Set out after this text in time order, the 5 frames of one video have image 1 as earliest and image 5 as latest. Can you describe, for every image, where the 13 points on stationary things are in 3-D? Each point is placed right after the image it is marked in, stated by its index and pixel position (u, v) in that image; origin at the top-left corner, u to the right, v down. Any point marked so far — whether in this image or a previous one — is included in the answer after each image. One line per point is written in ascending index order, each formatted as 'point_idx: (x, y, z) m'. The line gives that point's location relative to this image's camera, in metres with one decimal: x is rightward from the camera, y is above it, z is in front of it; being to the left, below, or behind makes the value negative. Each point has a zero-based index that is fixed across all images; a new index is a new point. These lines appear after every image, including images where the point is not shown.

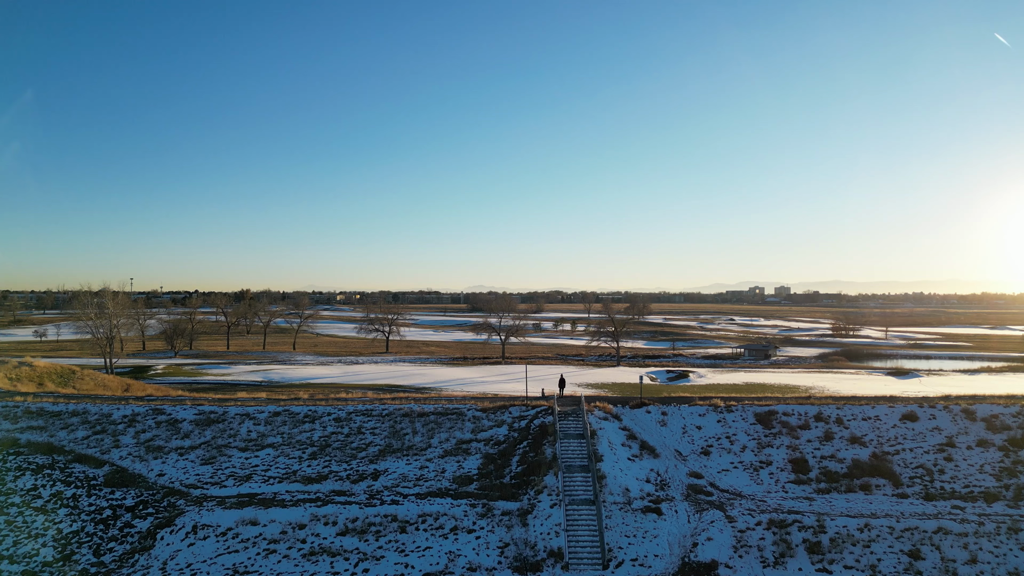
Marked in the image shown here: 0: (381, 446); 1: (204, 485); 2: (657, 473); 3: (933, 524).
0: (-4.9, -5.9, +19.6) m
1: (-10.5, -6.7, +17.9) m
2: (+5.1, -6.5, +18.2) m
3: (+12.7, -7.1, +15.8) m
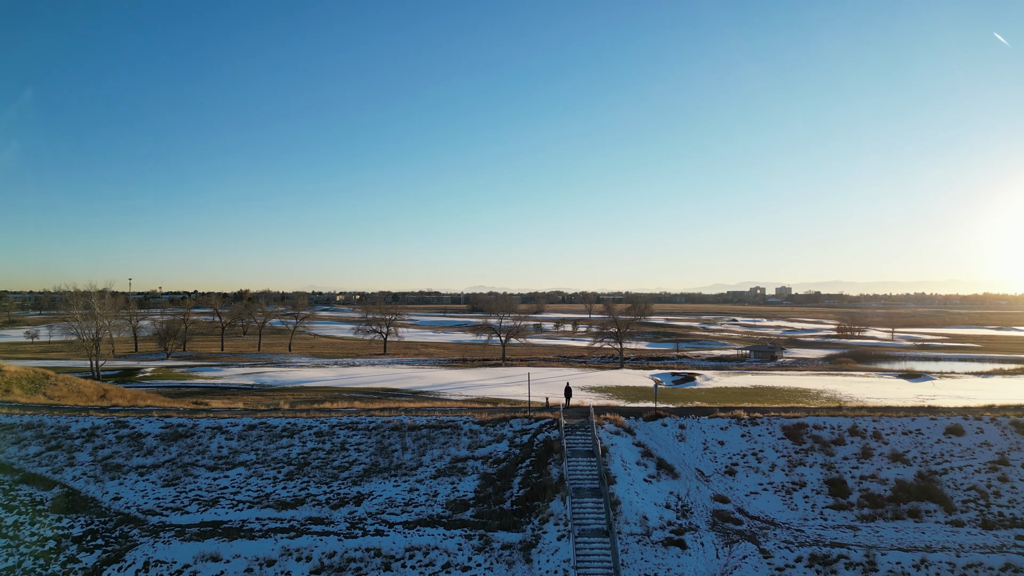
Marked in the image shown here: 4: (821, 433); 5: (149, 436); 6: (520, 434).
0: (-4.9, -5.9, +17.4) m
1: (-10.5, -6.7, +15.7) m
2: (+5.1, -6.4, +16.1) m
3: (+12.8, -7.1, +13.7) m
4: (+11.3, -5.3, +19.0) m
5: (-13.2, -5.4, +19.1) m
6: (+0.3, -5.2, +18.7) m
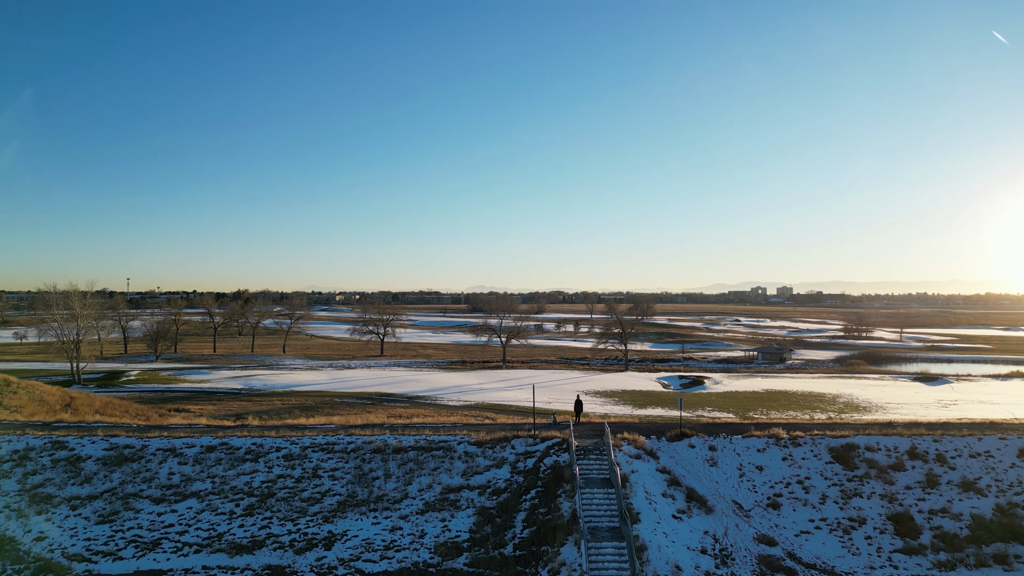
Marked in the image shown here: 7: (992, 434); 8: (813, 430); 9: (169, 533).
0: (-4.8, -5.9, +14.7) m
1: (-10.4, -6.7, +13.0) m
2: (+5.2, -6.4, +13.4) m
3: (+12.8, -7.1, +10.9) m
4: (+11.3, -5.2, +16.3) m
5: (-13.1, -5.3, +16.3) m
6: (+0.3, -5.2, +16.0) m
7: (+16.3, -5.0, +17.8) m
8: (+10.4, -4.9, +18.2) m
9: (-8.9, -6.4, +13.7) m
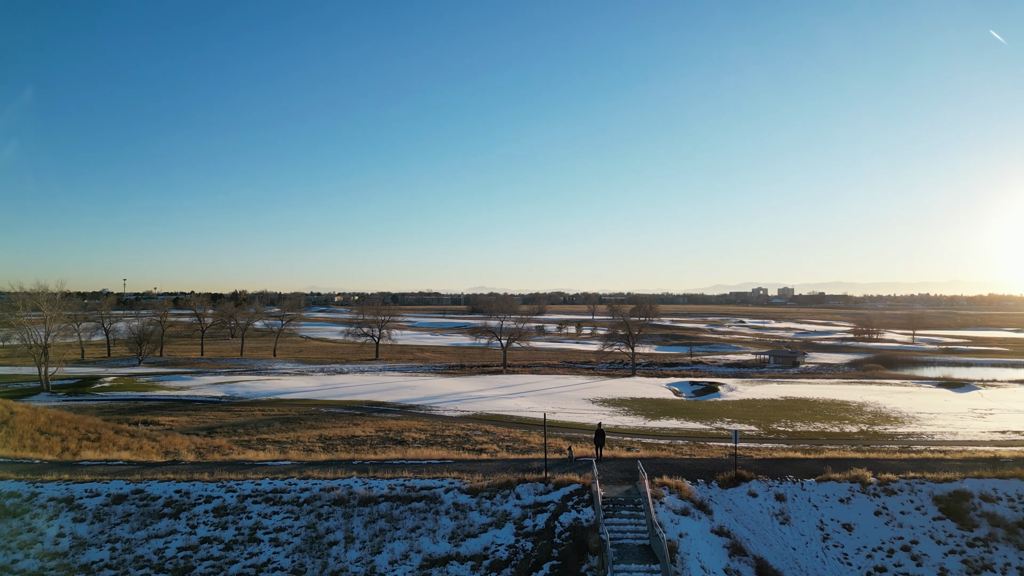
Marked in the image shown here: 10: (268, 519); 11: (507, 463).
0: (-4.7, -5.8, +10.7) m
1: (-10.3, -6.6, +9.0) m
2: (+5.3, -6.4, +9.4) m
3: (+12.9, -7.0, +7.0) m
4: (+11.4, -5.2, +12.3) m
5: (-13.0, -5.3, +12.4) m
6: (+0.5, -5.2, +12.0) m
7: (+16.4, -4.9, +13.8) m
8: (+10.6, -4.9, +14.2) m
9: (-8.8, -6.3, +9.7) m
10: (-5.6, -5.3, +12.0) m
11: (-0.4, -5.8, +18.4) m
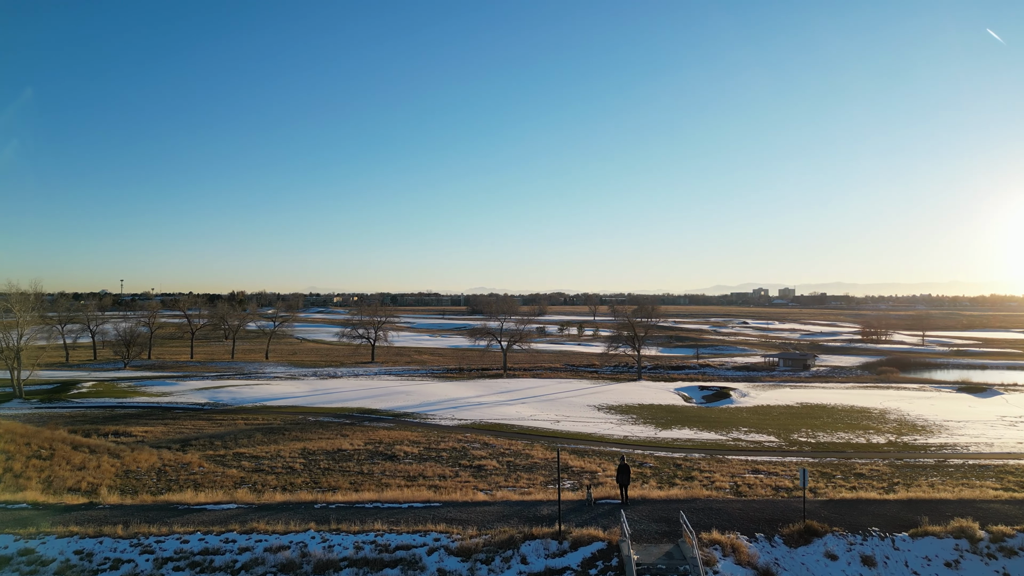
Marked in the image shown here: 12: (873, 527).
0: (-4.6, -5.8, +7.7) m
1: (-10.2, -6.6, +6.0) m
2: (+5.4, -6.3, +6.4) m
3: (+13.0, -7.0, +4.0) m
4: (+11.5, -5.2, +9.3) m
5: (-13.0, -5.2, +9.4) m
6: (+0.5, -5.1, +9.0) m
7: (+16.5, -4.9, +10.8) m
8: (+10.6, -4.9, +11.2) m
9: (-8.8, -6.3, +6.7) m
10: (-5.5, -5.2, +9.0) m
11: (-0.3, -5.7, +15.4) m
12: (+7.6, -4.9, +11.5) m
